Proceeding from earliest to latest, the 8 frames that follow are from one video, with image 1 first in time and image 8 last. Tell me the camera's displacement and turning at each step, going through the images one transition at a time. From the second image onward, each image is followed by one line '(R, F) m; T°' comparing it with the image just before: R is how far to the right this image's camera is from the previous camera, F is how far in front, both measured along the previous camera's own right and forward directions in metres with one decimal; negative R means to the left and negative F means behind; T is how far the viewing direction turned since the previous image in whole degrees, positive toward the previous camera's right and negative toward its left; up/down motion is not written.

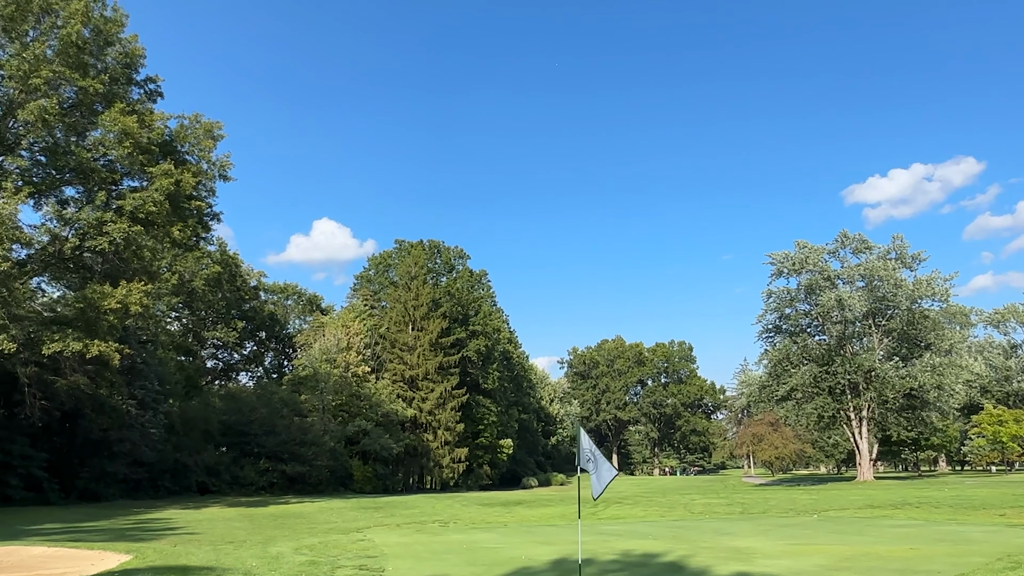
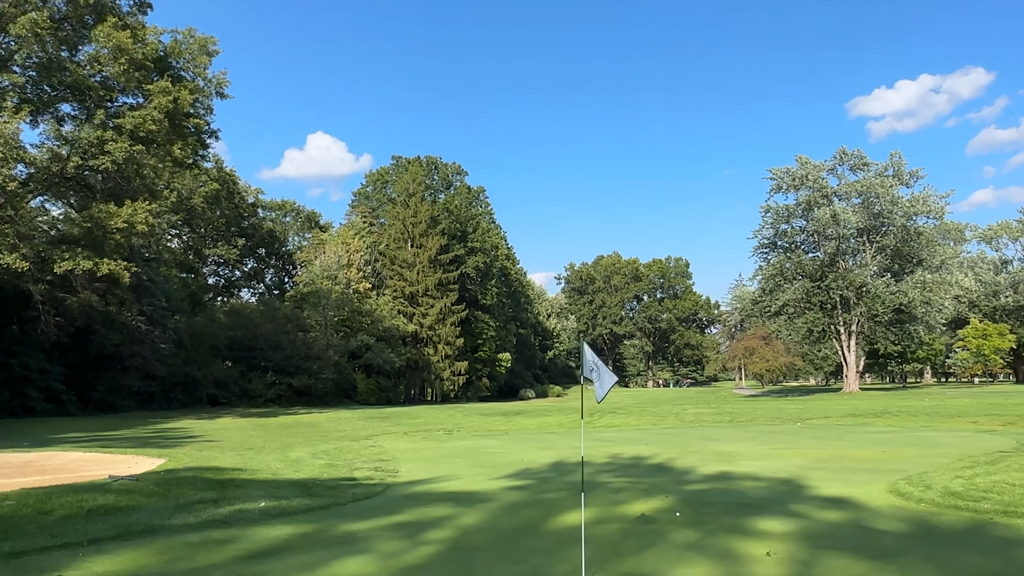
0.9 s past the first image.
(-0.1, -0.6) m; 0°
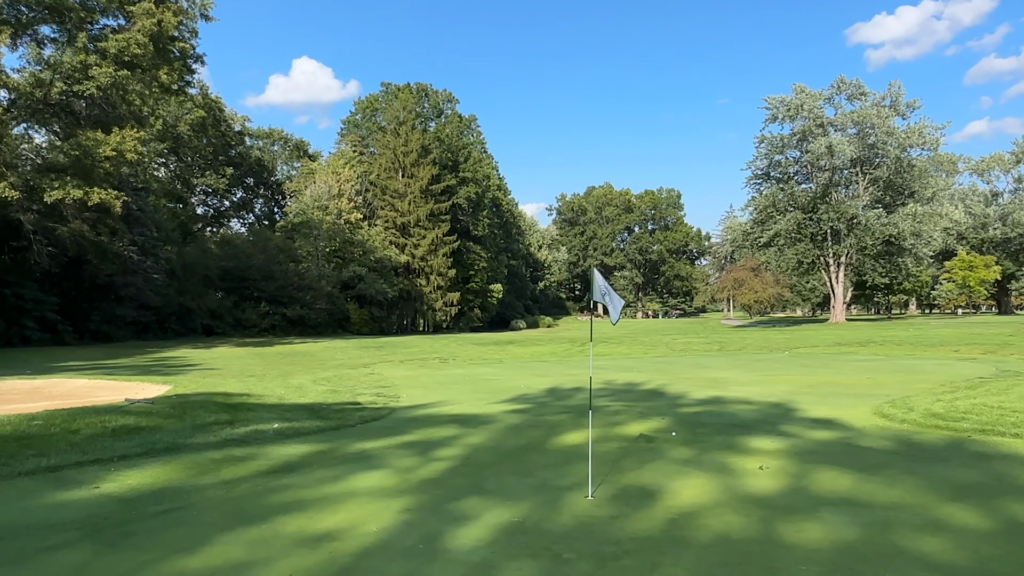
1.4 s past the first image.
(-0.2, -0.2) m; +1°
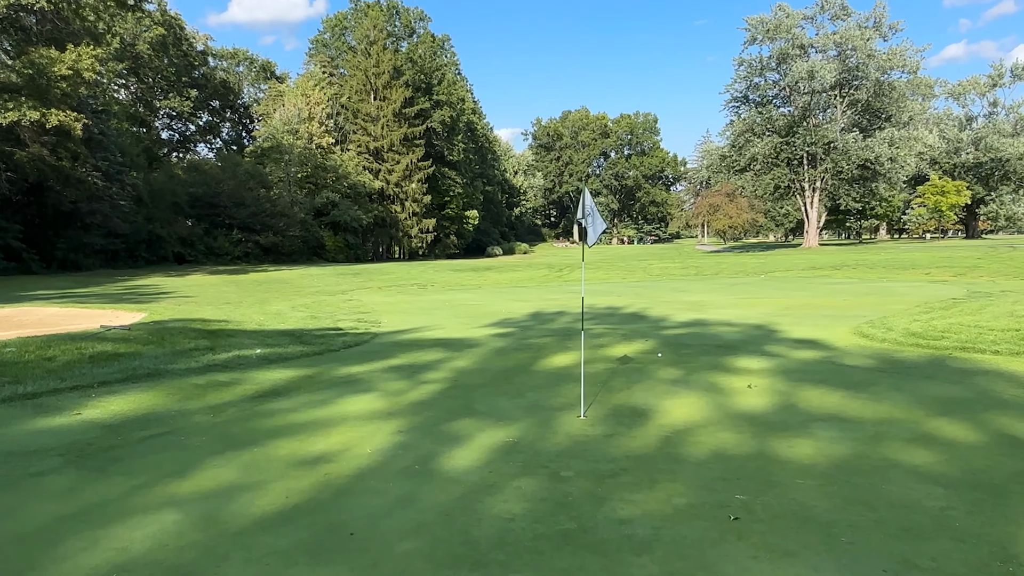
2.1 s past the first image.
(-0.1, +0.2) m; +2°
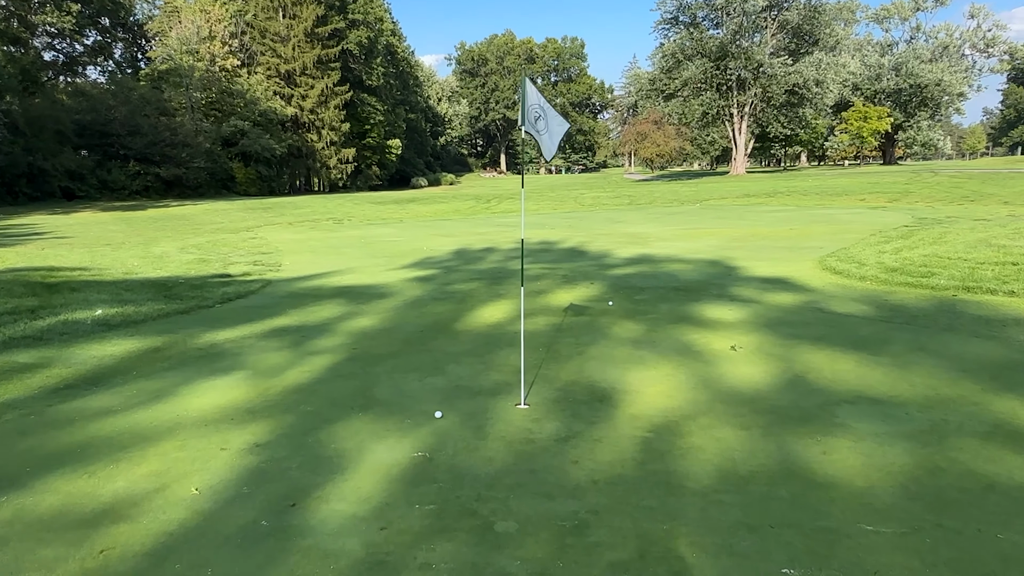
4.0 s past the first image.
(+0.1, +1.6) m; +6°
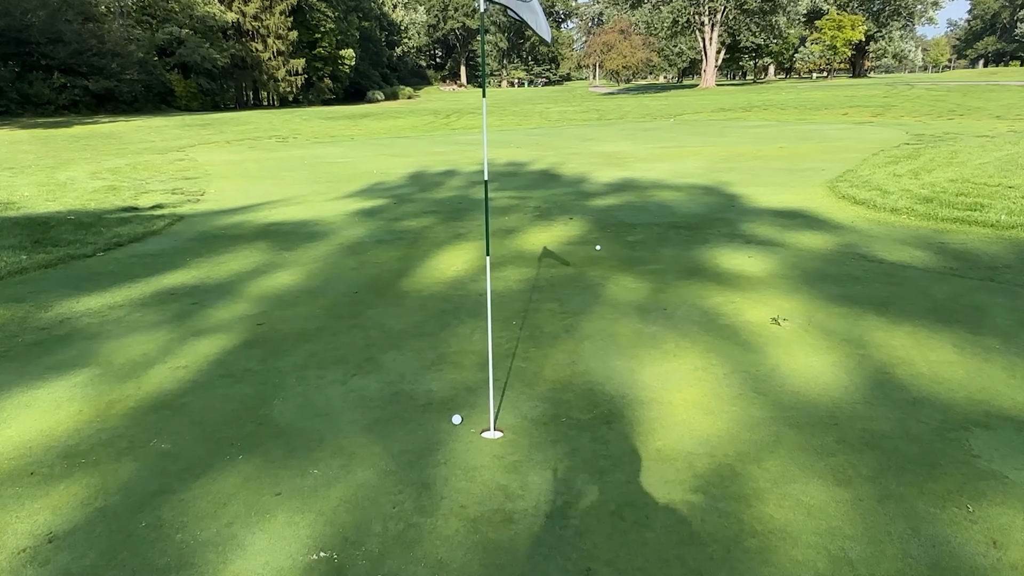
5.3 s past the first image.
(0.0, +1.4) m; +3°
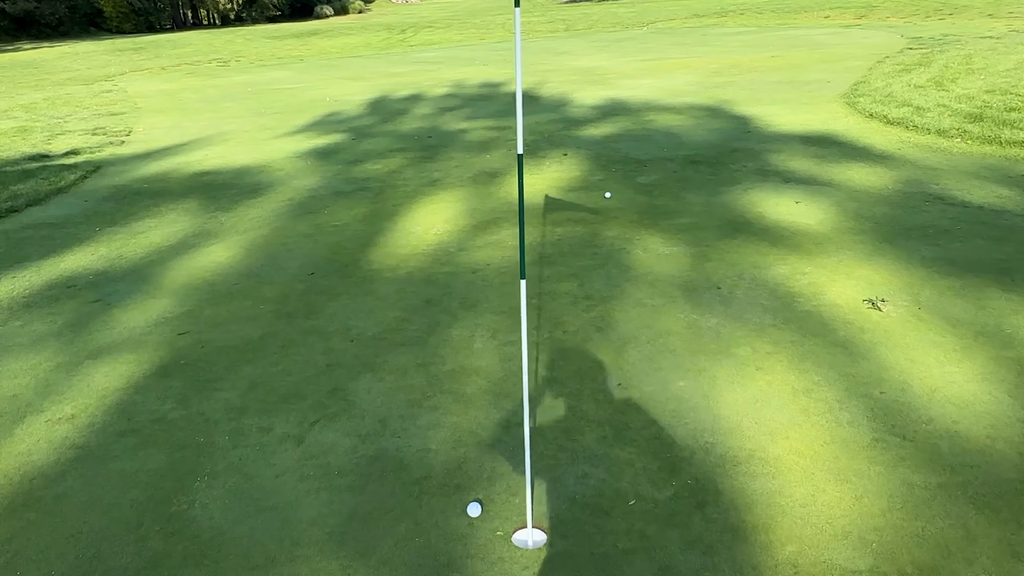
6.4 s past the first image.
(-0.2, +1.0) m; +3°
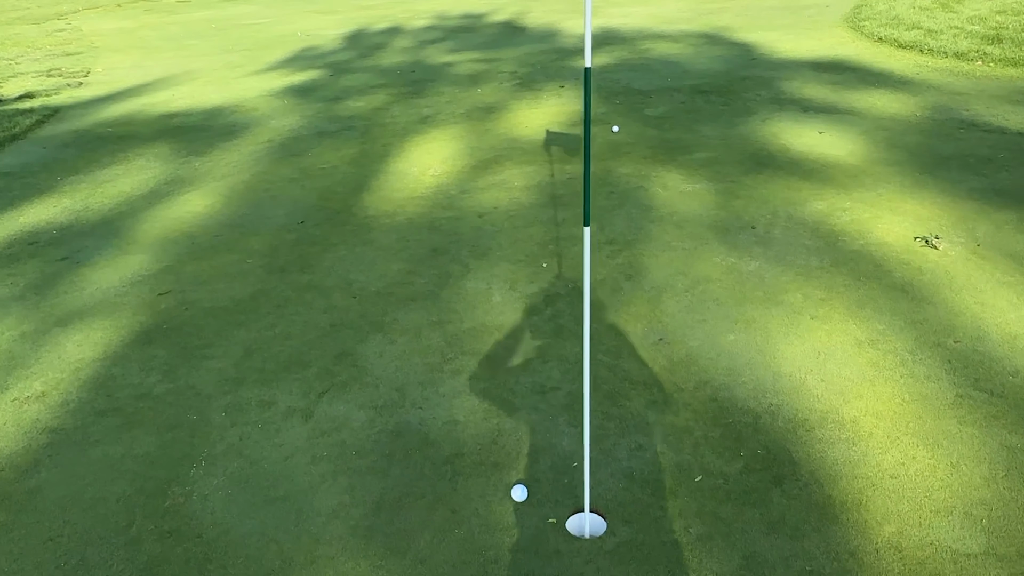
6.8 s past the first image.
(-0.1, +0.3) m; +2°
